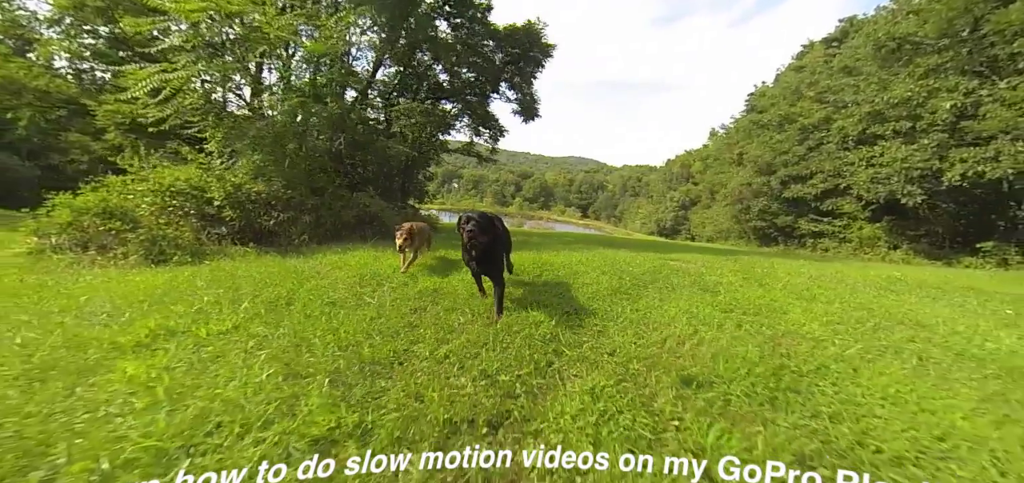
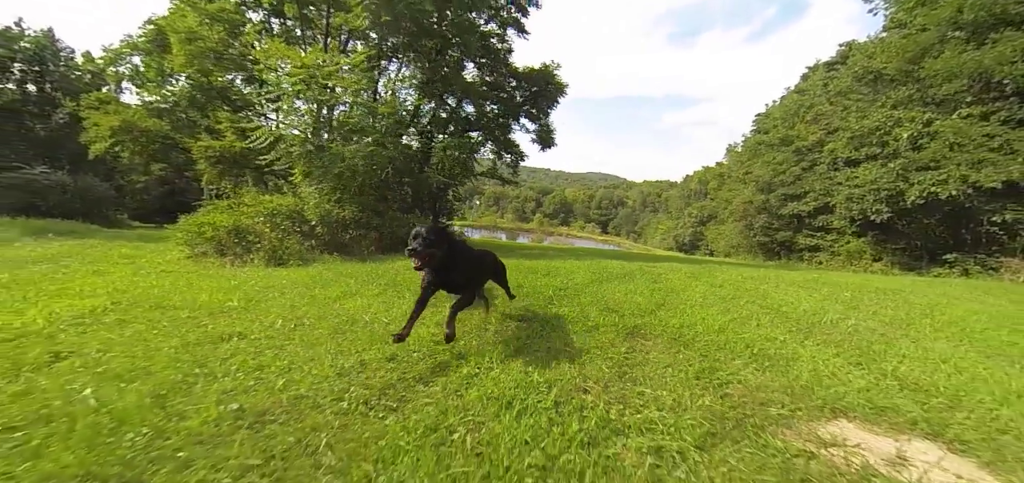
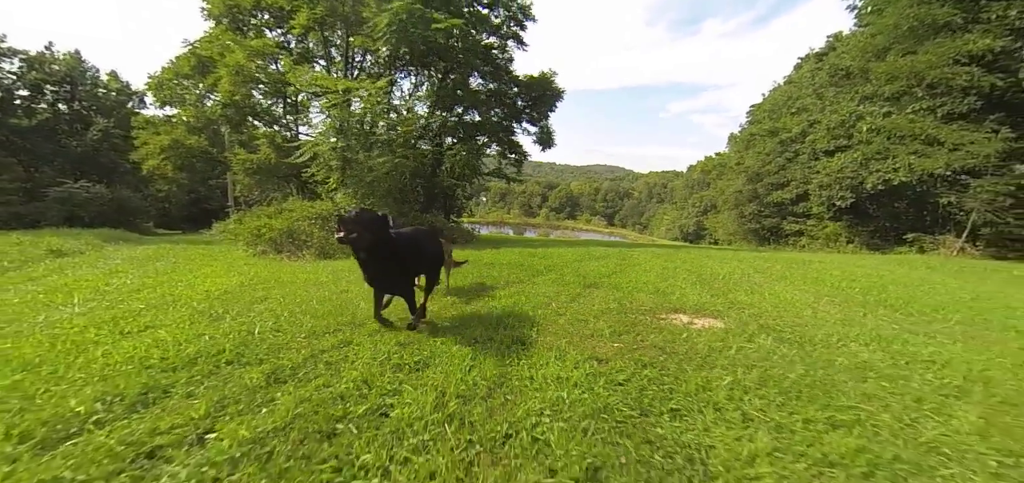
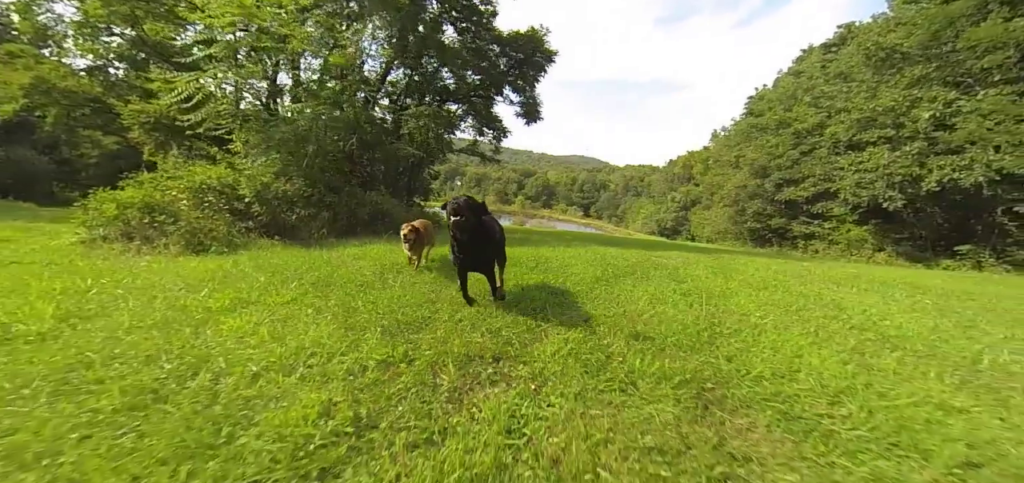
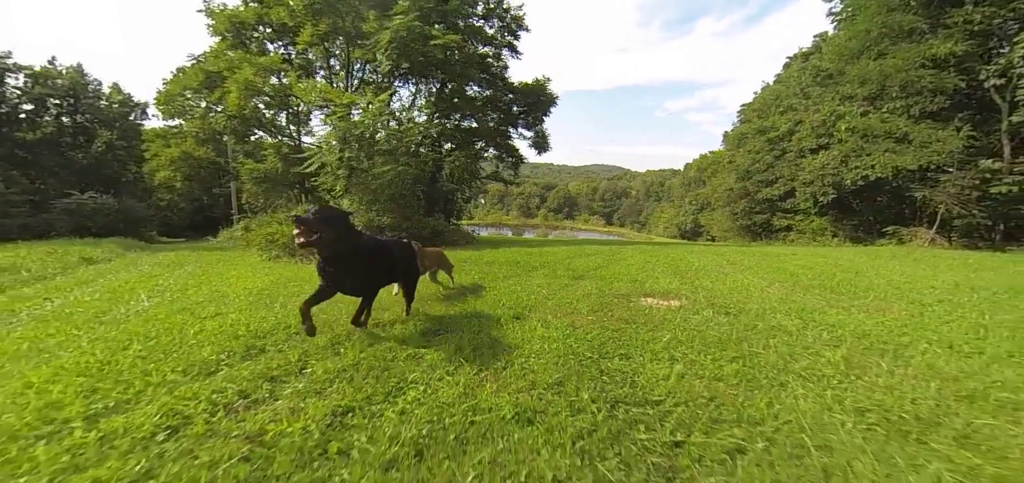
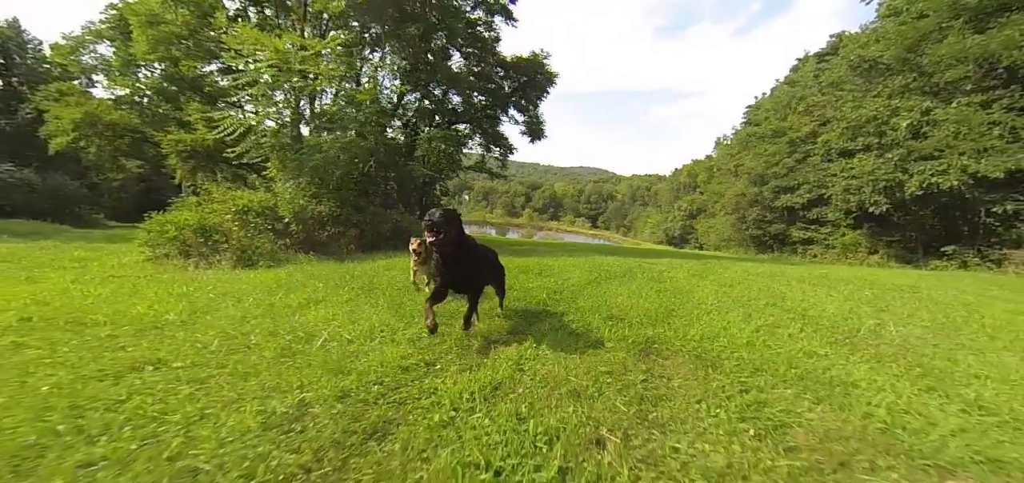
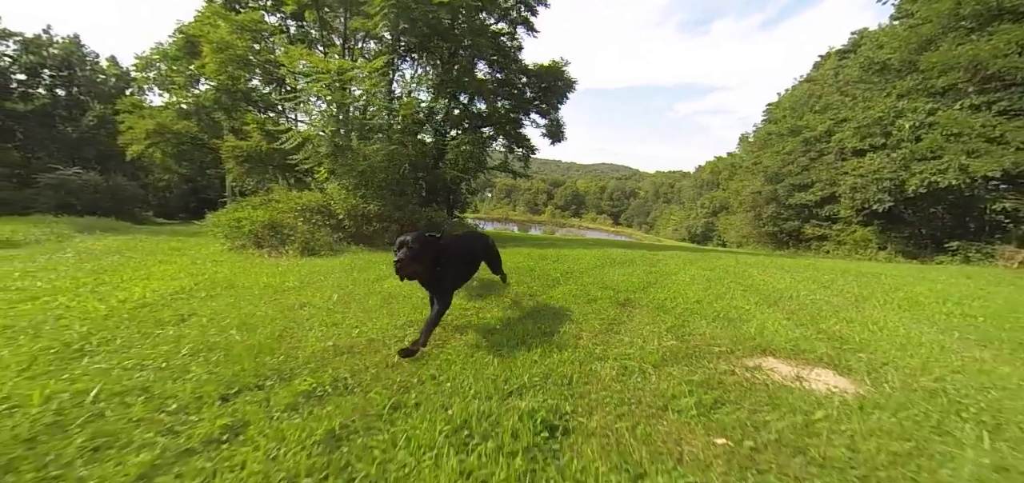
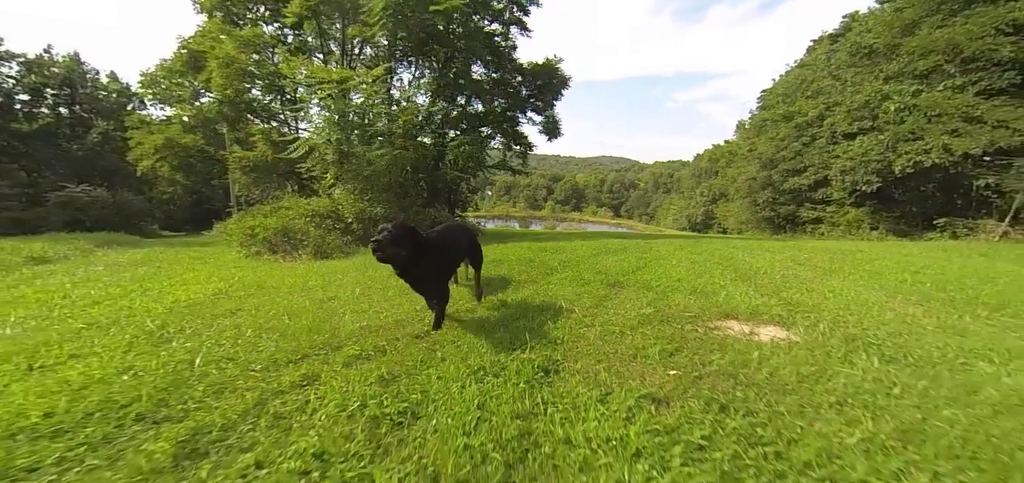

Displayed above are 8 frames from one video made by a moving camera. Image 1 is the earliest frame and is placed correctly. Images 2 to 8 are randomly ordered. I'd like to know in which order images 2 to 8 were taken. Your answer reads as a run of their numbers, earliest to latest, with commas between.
4, 6, 2, 7, 8, 3, 5
